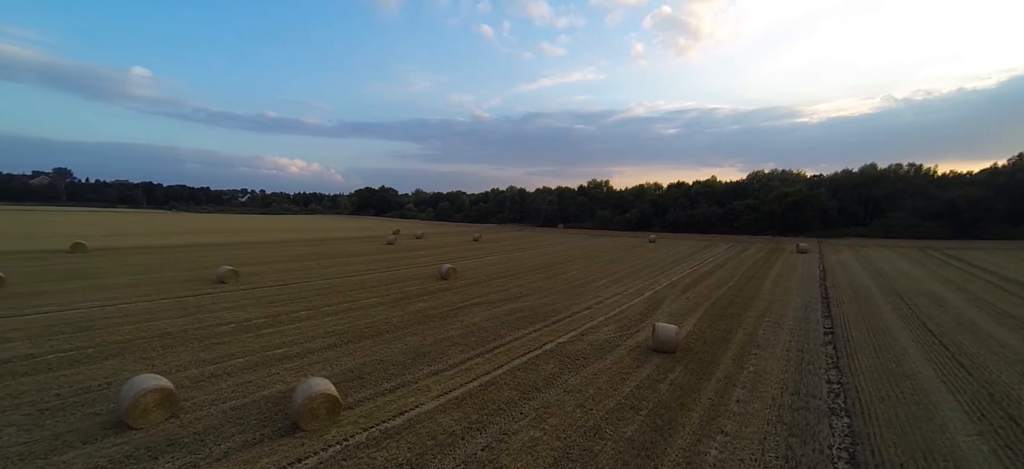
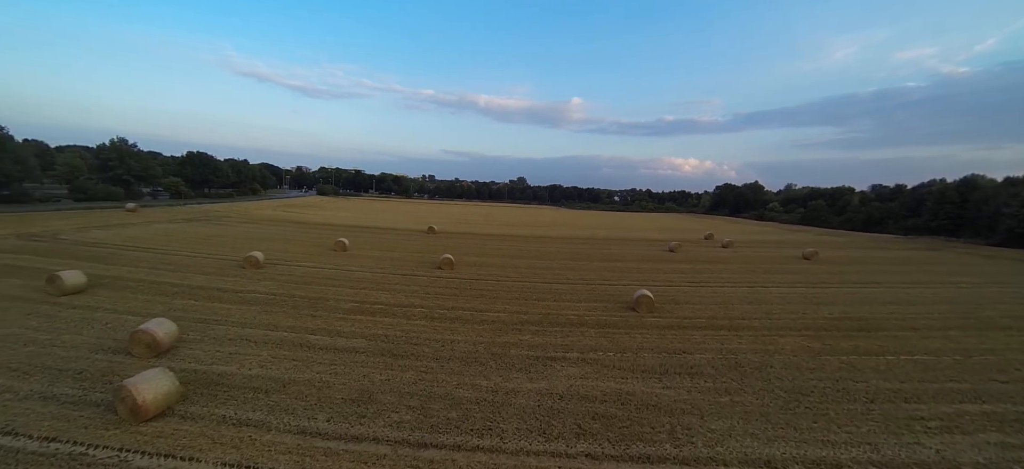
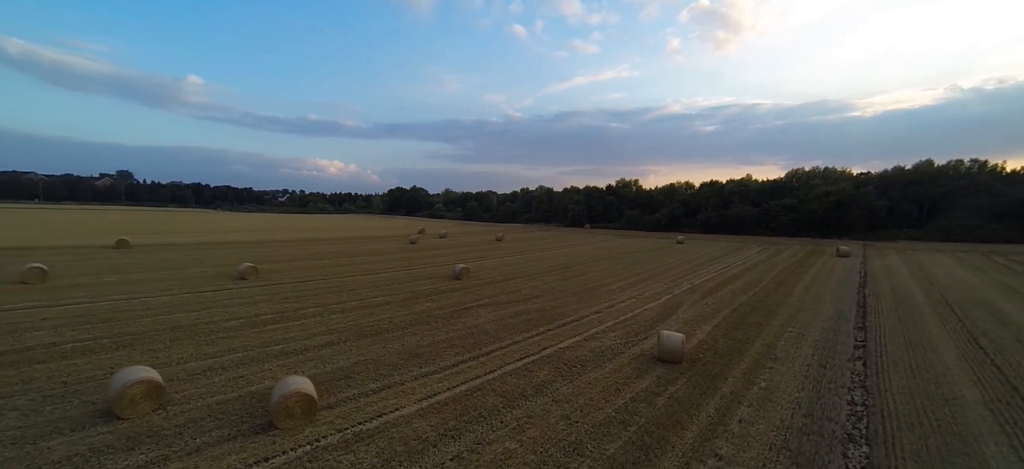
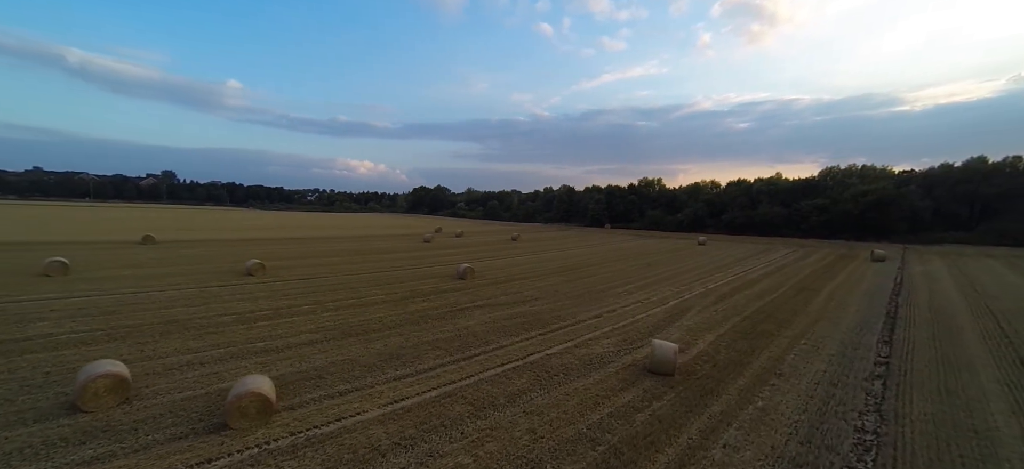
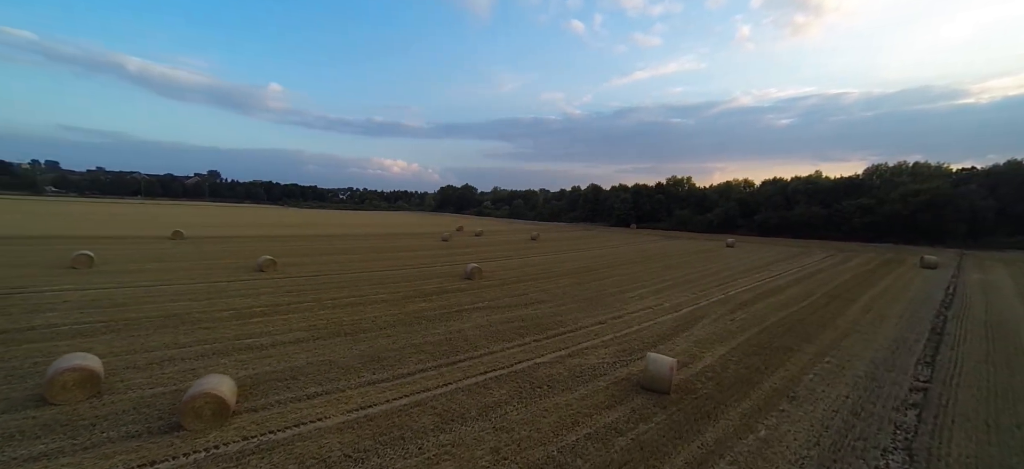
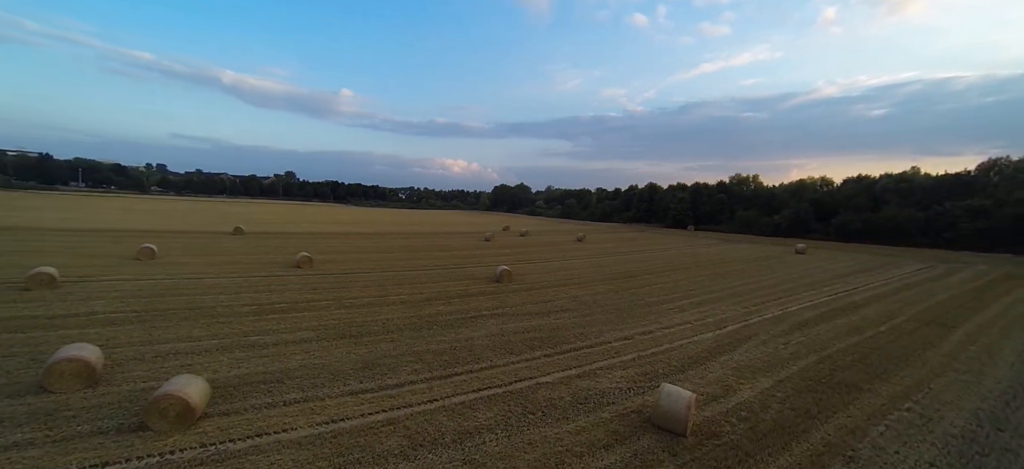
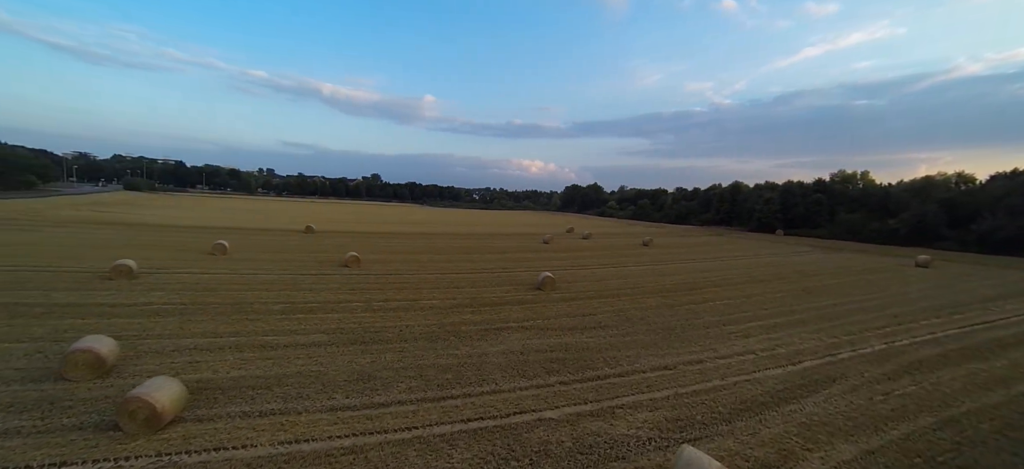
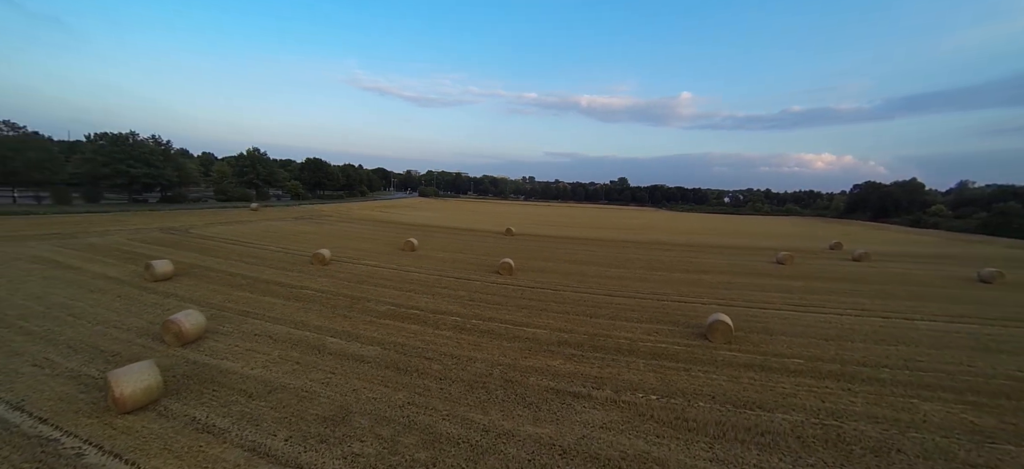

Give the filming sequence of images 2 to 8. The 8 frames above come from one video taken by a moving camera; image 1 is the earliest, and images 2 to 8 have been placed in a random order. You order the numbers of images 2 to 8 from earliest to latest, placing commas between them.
3, 4, 5, 6, 7, 2, 8
